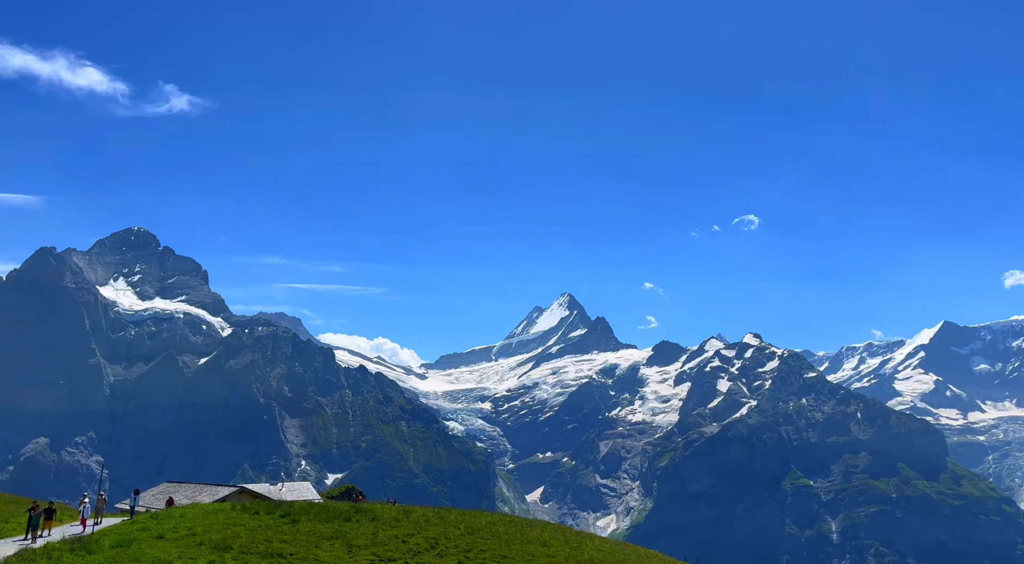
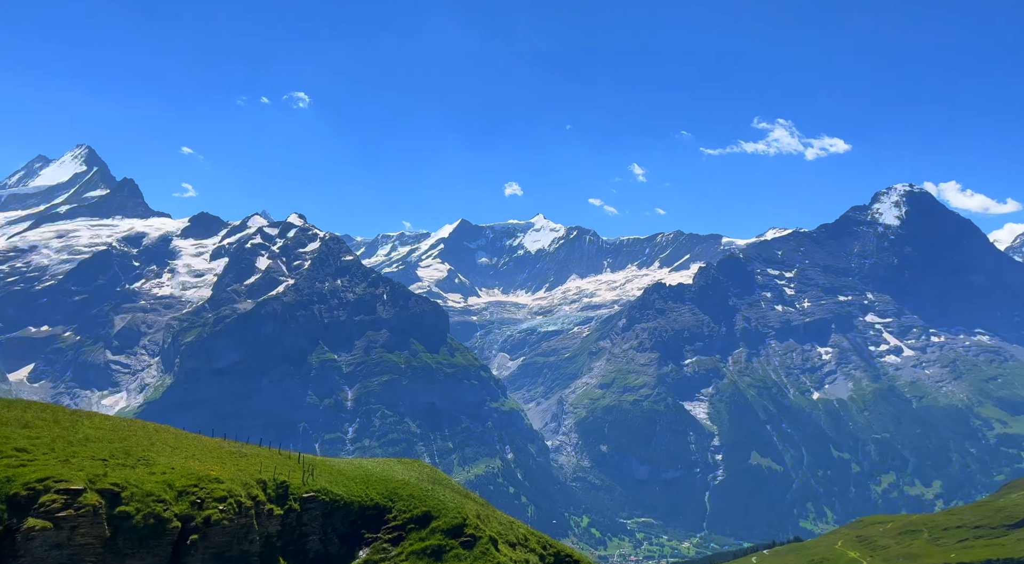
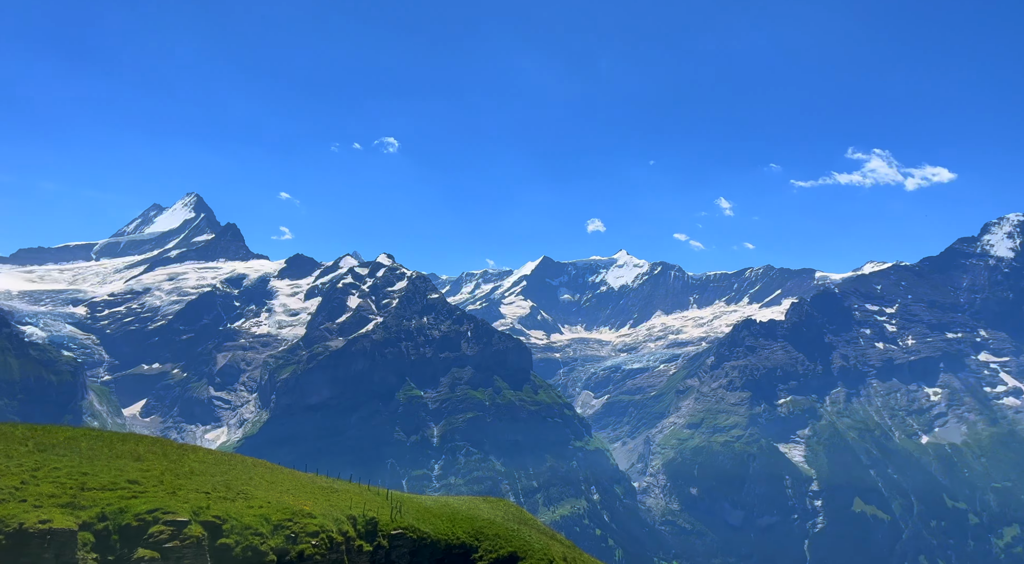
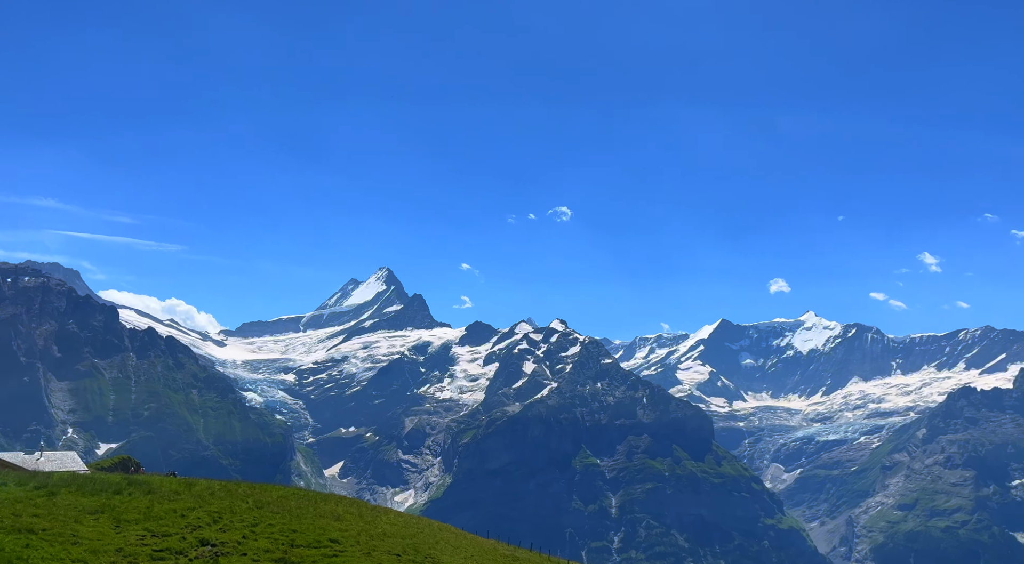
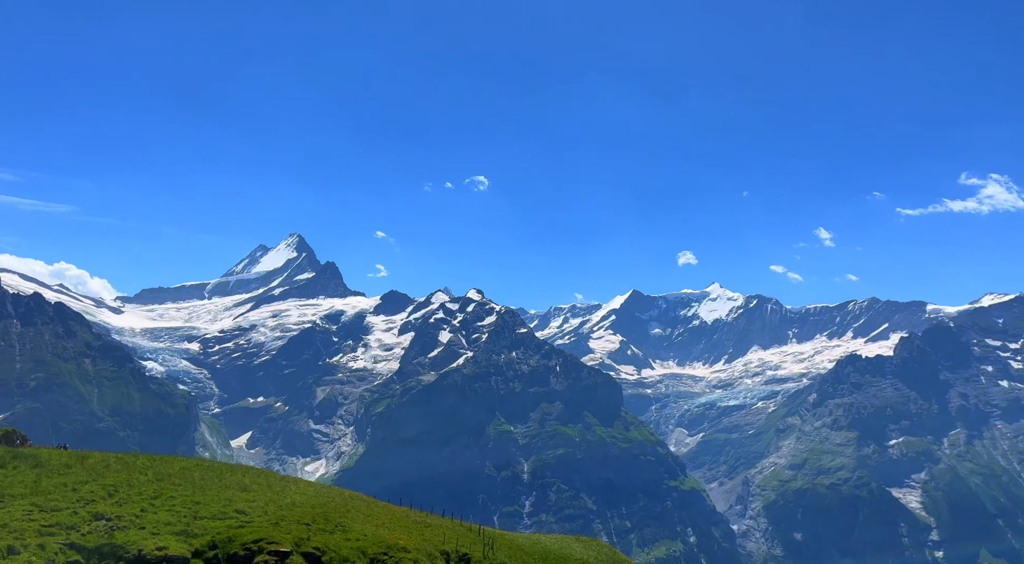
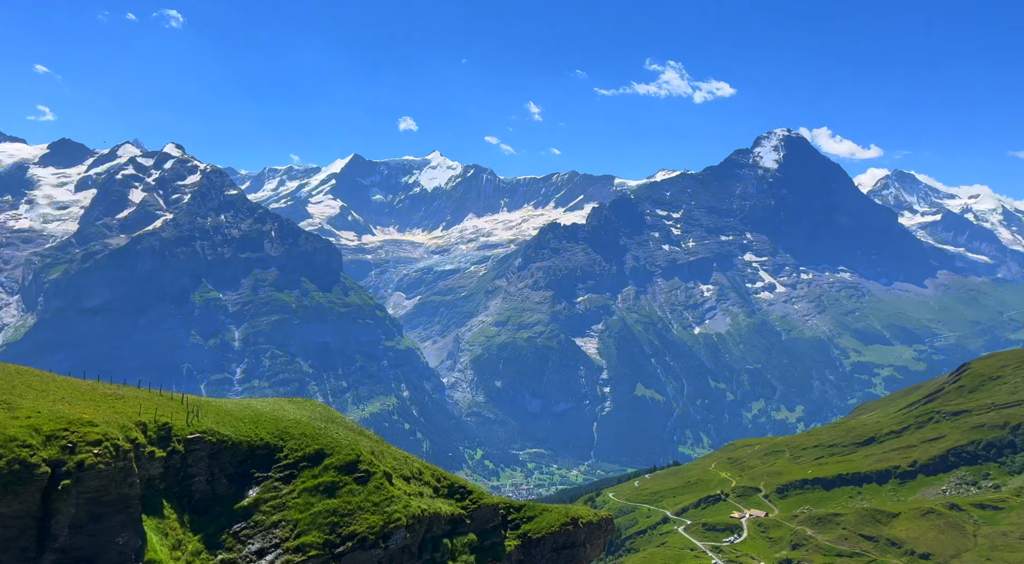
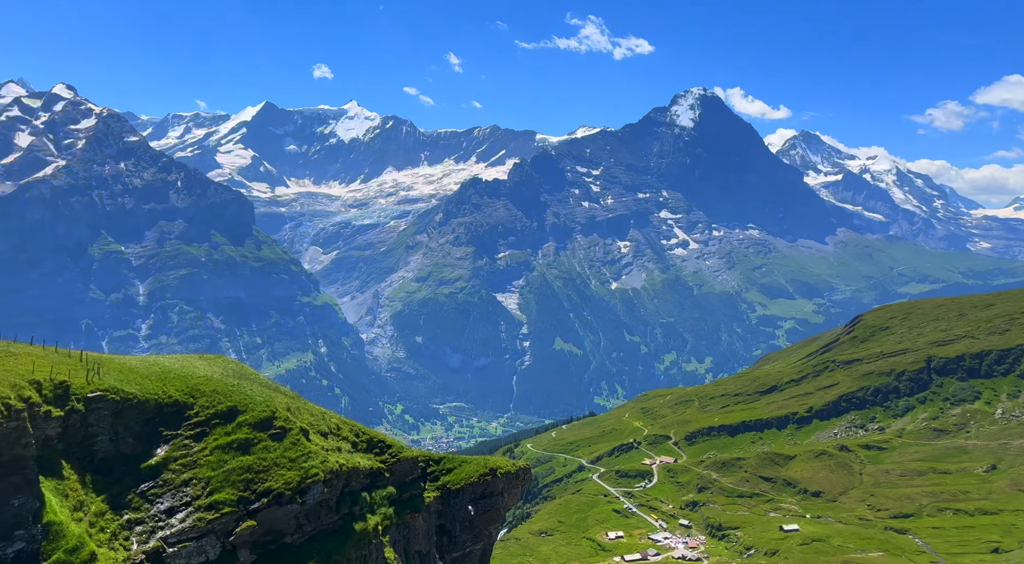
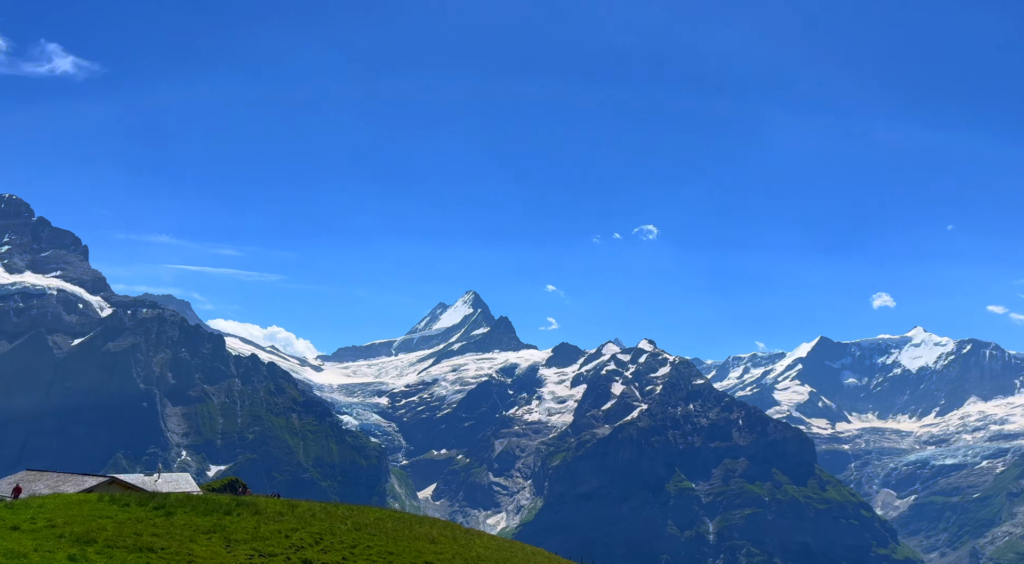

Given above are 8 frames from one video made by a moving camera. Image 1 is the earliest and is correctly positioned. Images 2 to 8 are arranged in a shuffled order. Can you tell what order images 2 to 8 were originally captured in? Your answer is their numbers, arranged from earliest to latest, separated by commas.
8, 4, 5, 3, 2, 6, 7
